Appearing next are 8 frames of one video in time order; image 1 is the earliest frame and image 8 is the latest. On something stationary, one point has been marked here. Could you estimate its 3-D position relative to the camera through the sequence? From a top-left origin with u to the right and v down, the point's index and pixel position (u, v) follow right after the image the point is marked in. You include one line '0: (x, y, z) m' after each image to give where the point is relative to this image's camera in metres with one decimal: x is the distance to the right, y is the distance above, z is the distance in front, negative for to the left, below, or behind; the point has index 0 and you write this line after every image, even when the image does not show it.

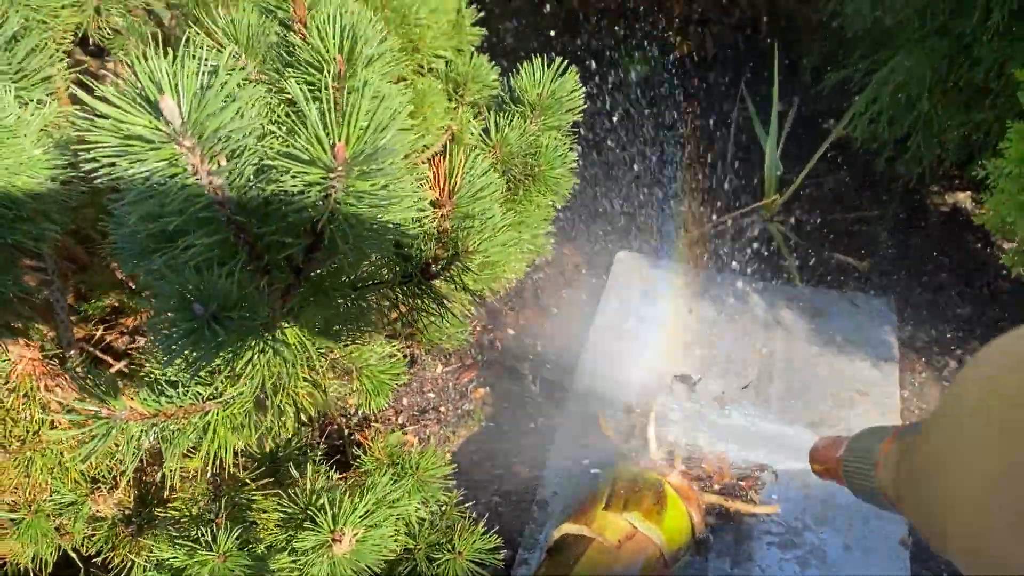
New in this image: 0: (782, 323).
0: (+1.2, -0.1, +2.9) m
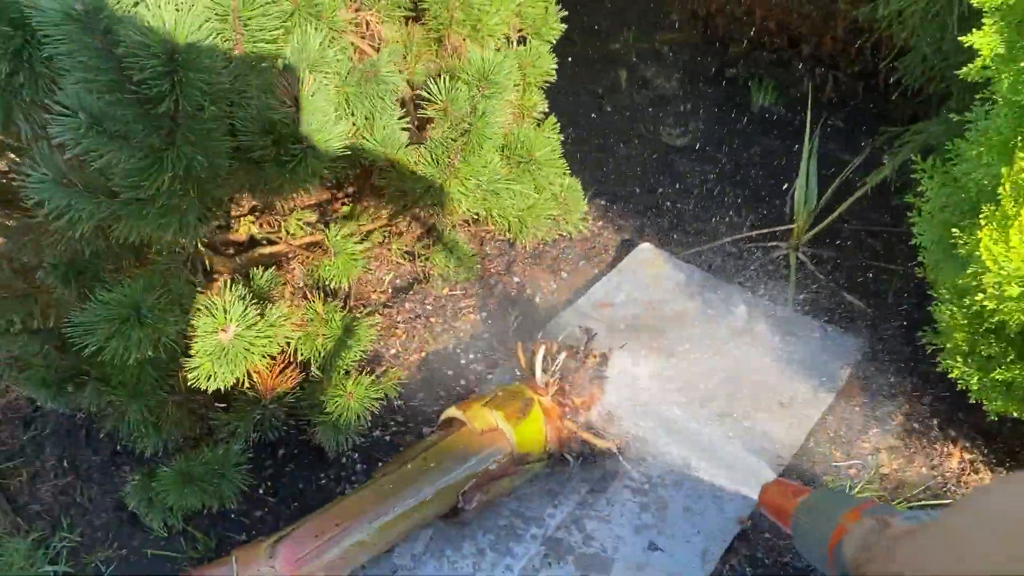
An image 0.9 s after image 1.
0: (+1.1, -0.2, +3.1) m
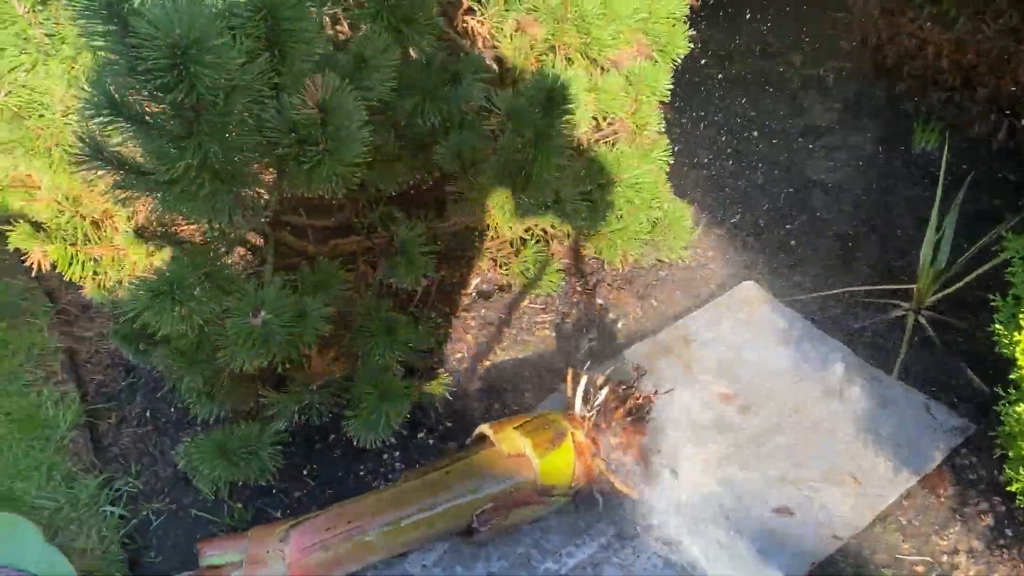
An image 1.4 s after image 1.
0: (+1.3, -0.4, +2.8) m
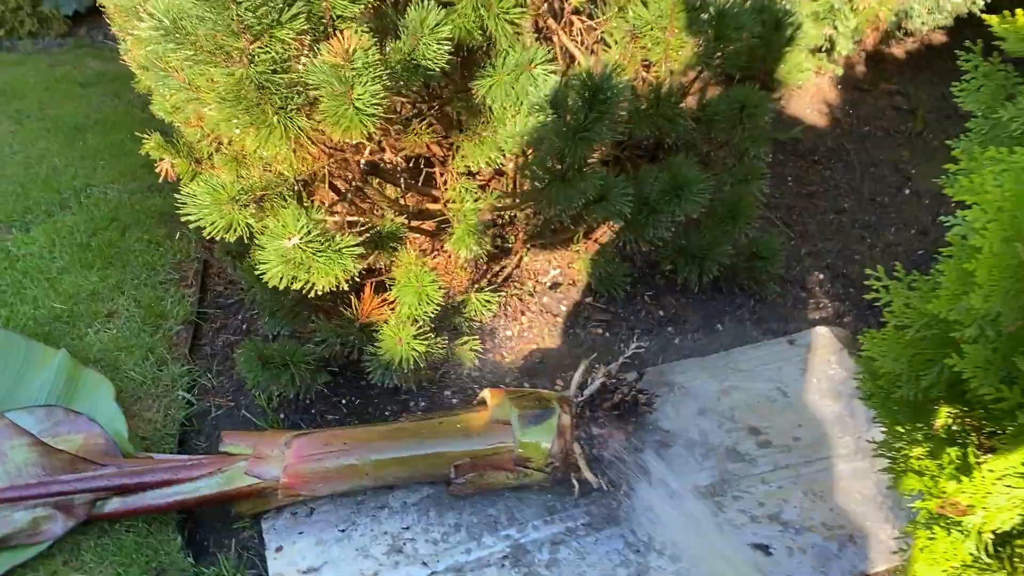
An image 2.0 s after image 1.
0: (+1.4, -0.7, +2.6) m
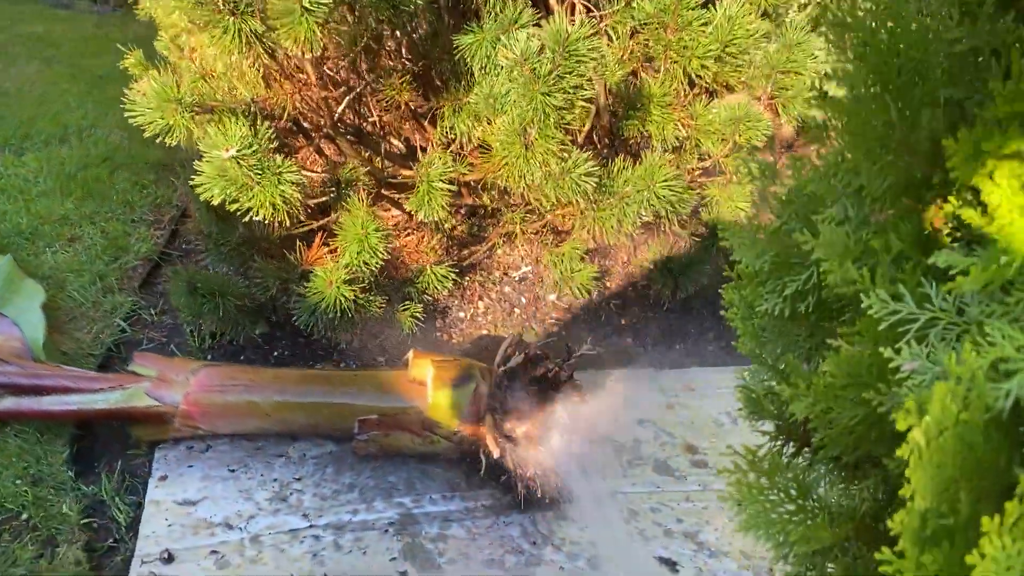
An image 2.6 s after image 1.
0: (+1.1, -0.7, +2.4) m
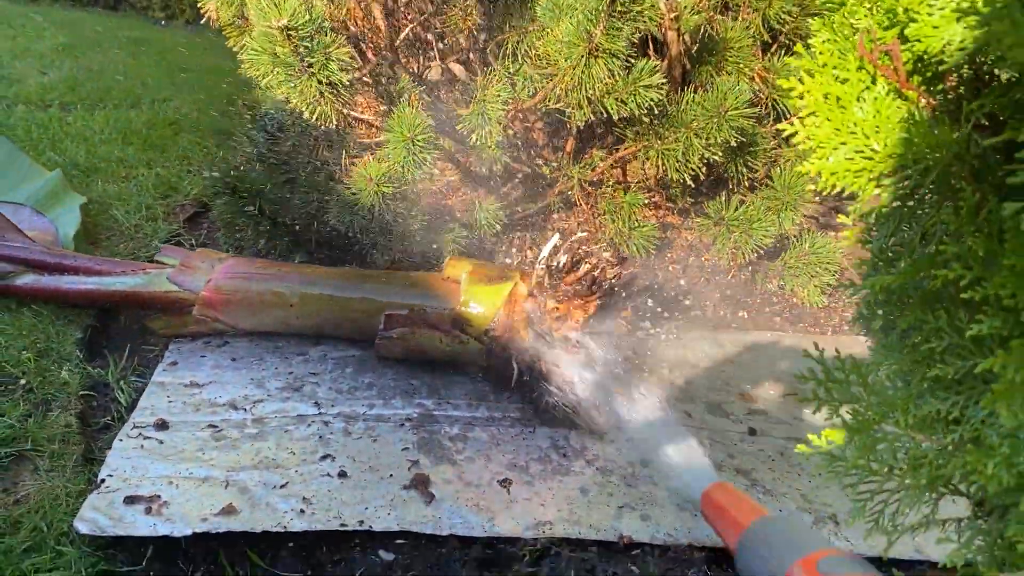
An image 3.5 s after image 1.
0: (+1.2, -0.5, +2.1) m
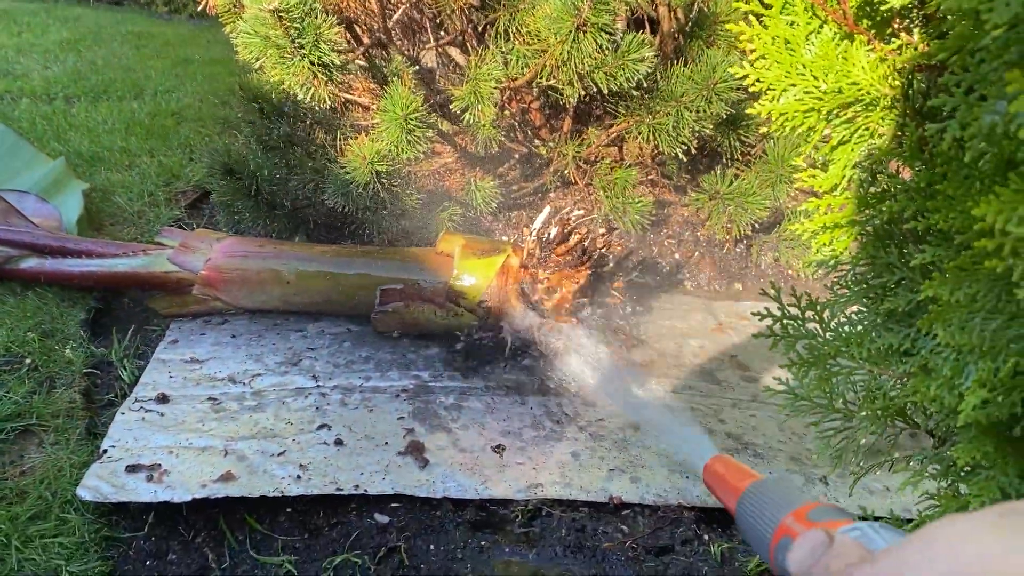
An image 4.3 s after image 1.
0: (+1.1, -0.4, +2.1) m
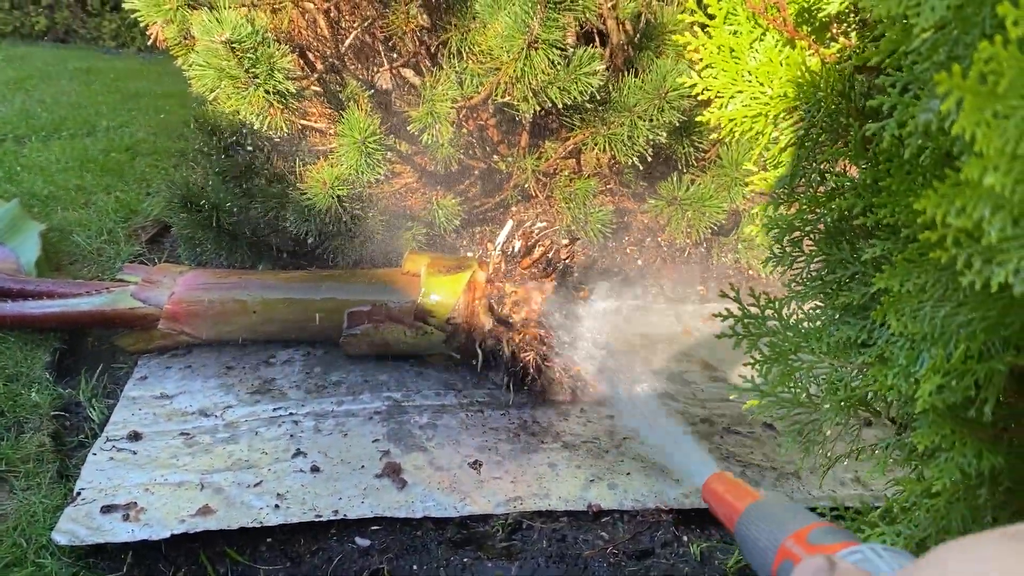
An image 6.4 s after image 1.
0: (+1.1, -0.4, +2.2) m
